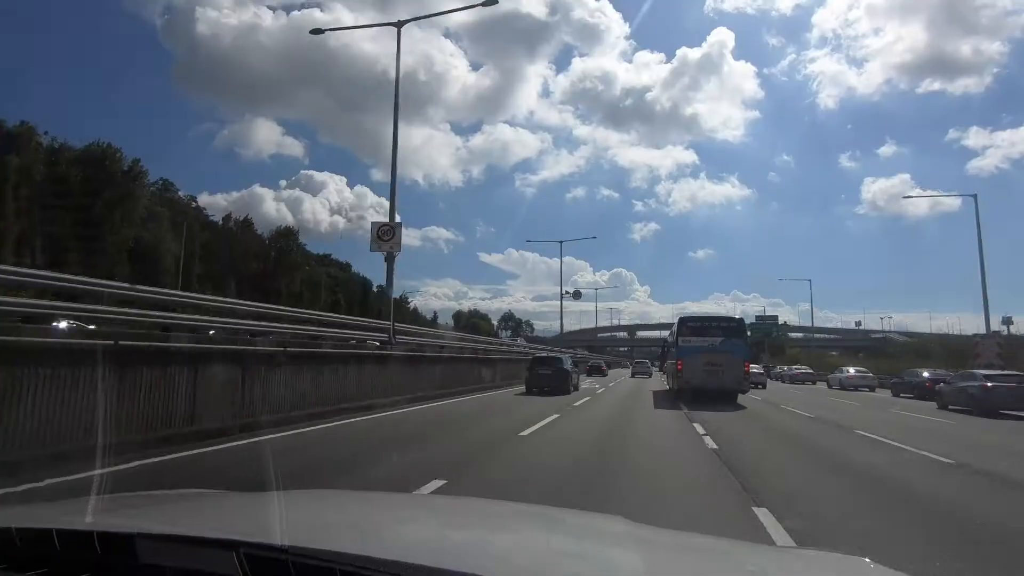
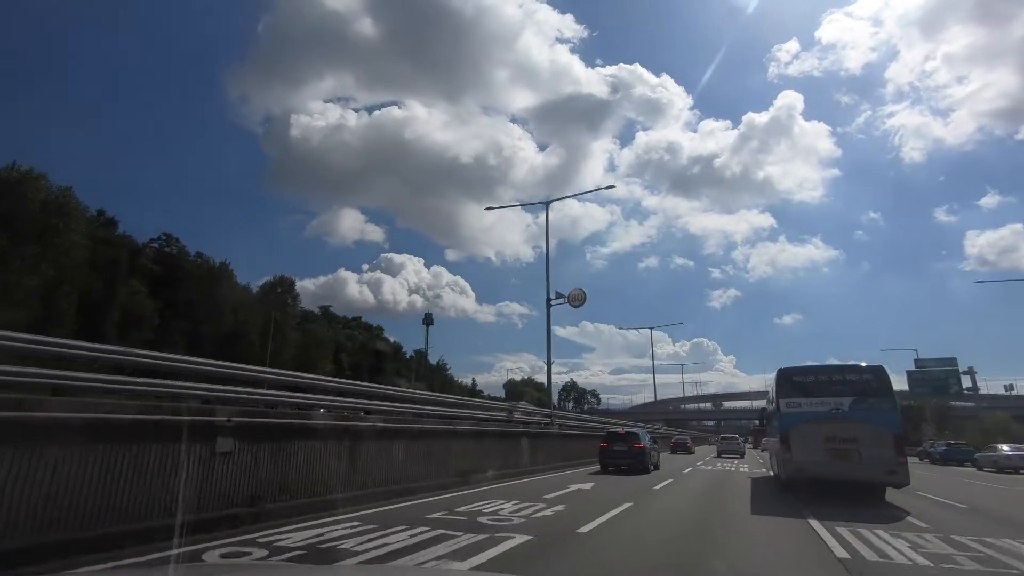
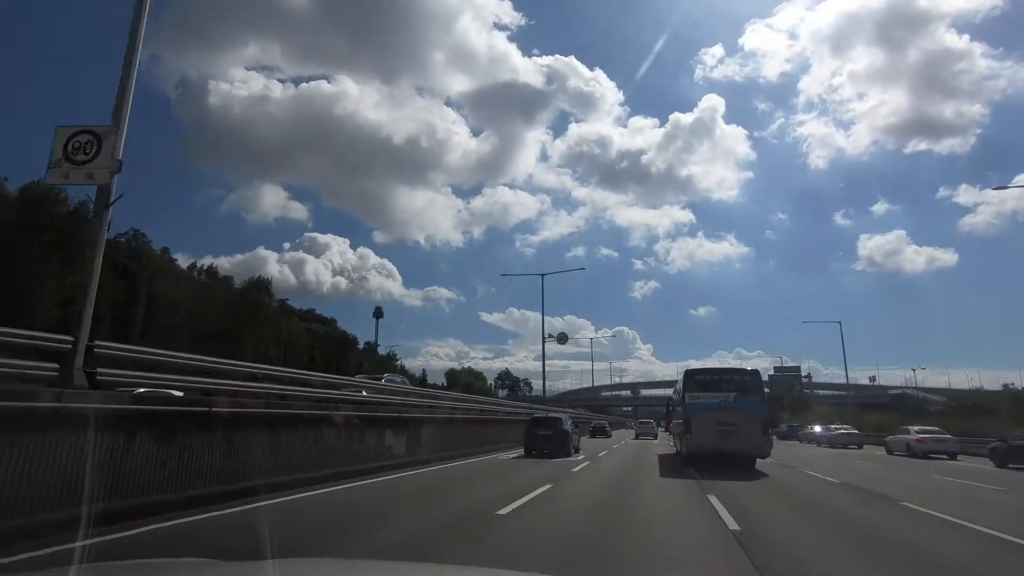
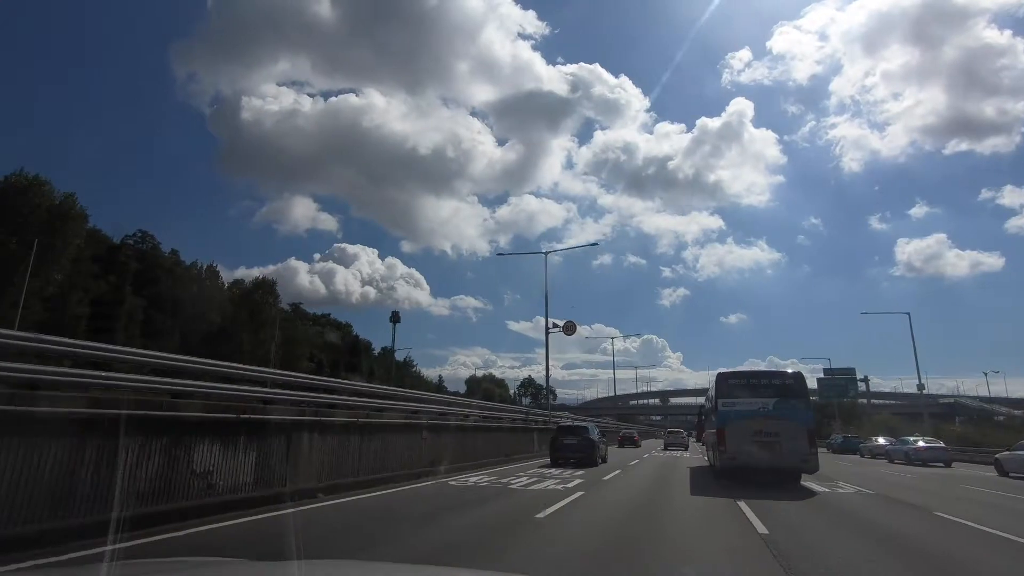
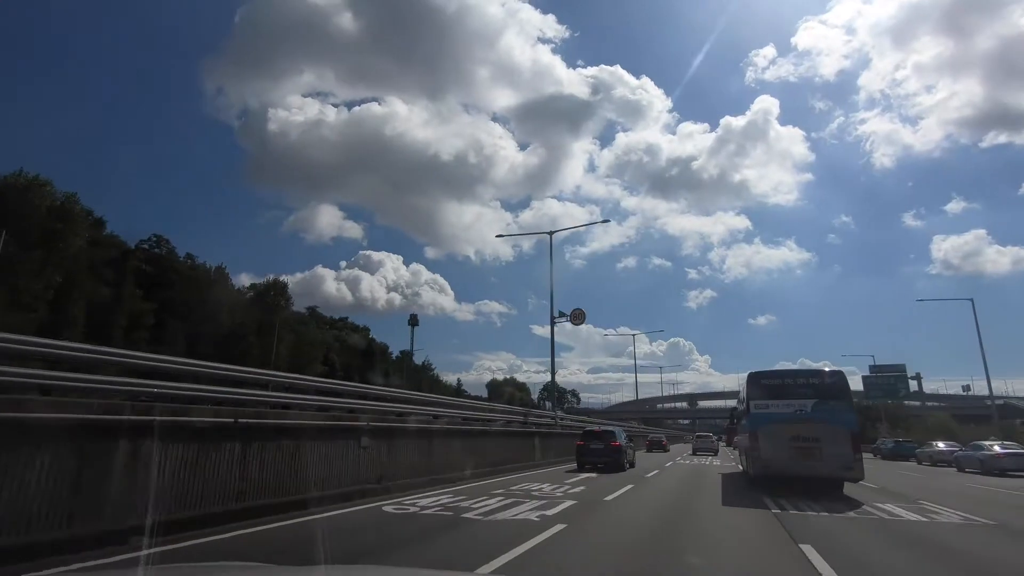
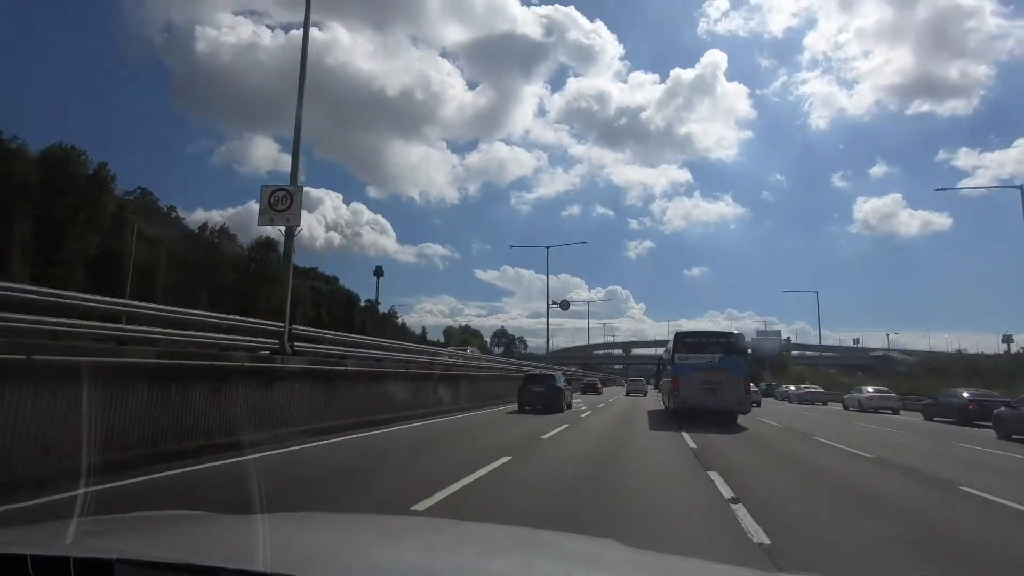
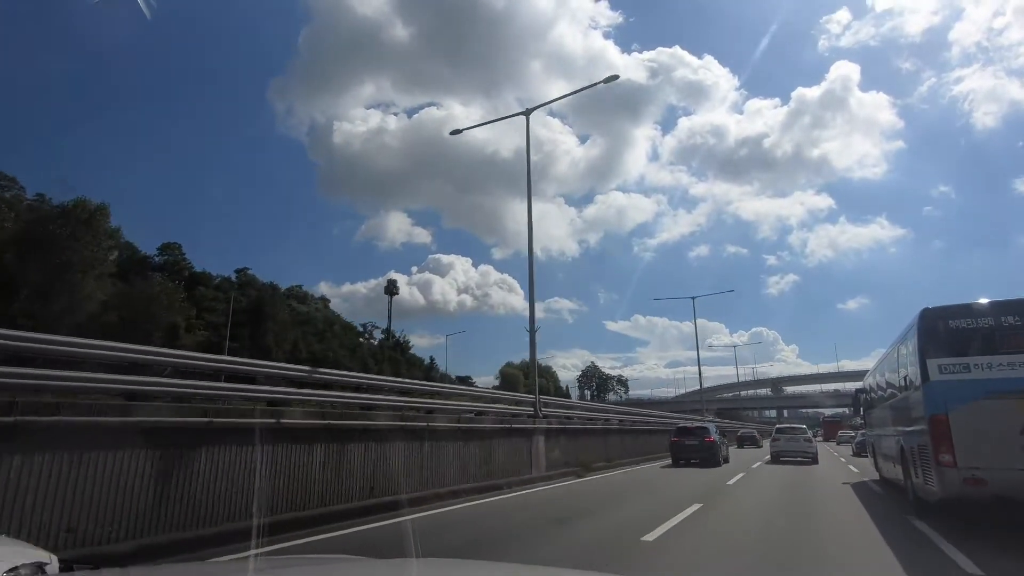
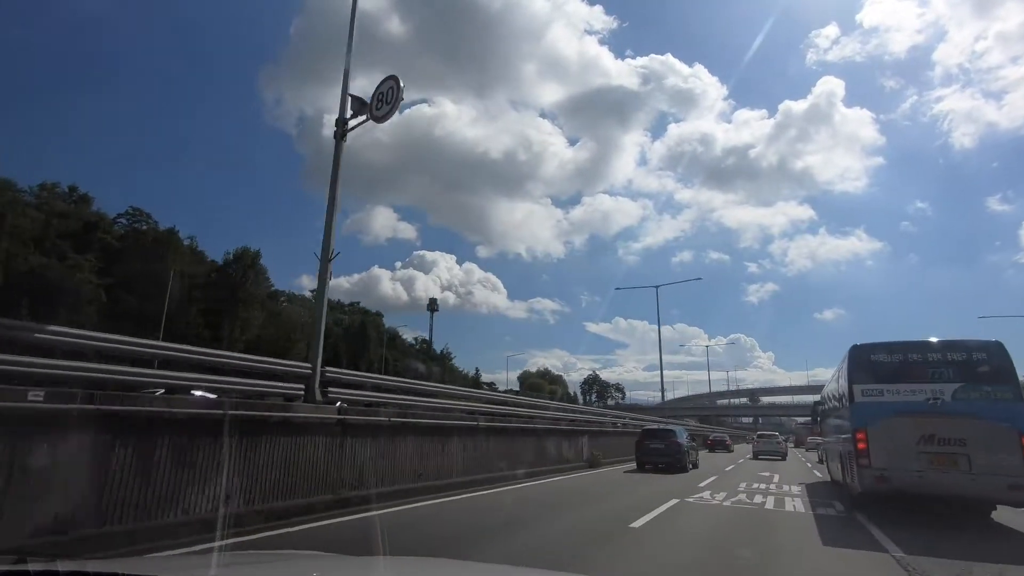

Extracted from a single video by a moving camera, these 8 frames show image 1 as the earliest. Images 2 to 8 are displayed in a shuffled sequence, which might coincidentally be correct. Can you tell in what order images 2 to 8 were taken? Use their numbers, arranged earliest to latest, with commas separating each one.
6, 3, 4, 5, 2, 8, 7
